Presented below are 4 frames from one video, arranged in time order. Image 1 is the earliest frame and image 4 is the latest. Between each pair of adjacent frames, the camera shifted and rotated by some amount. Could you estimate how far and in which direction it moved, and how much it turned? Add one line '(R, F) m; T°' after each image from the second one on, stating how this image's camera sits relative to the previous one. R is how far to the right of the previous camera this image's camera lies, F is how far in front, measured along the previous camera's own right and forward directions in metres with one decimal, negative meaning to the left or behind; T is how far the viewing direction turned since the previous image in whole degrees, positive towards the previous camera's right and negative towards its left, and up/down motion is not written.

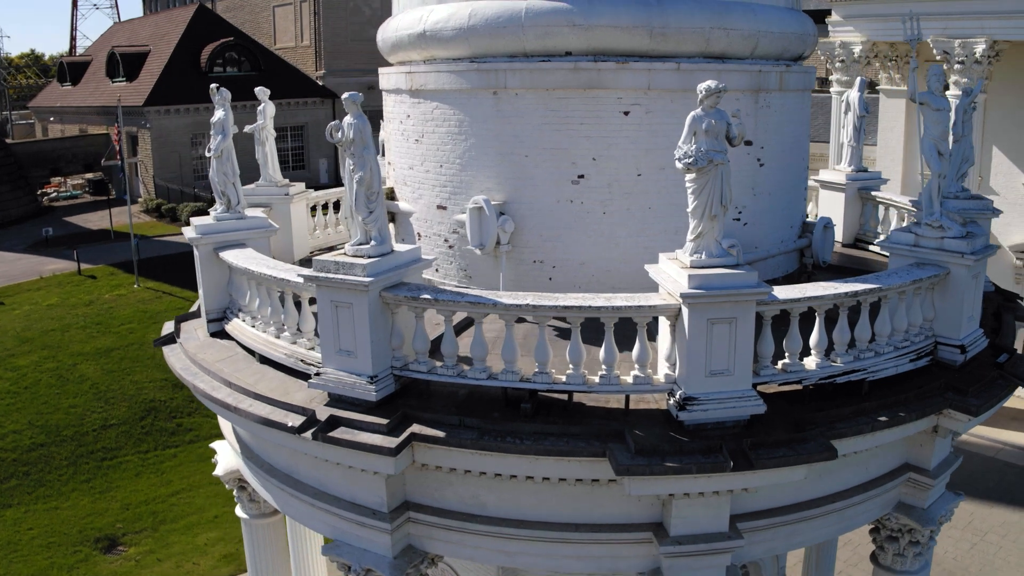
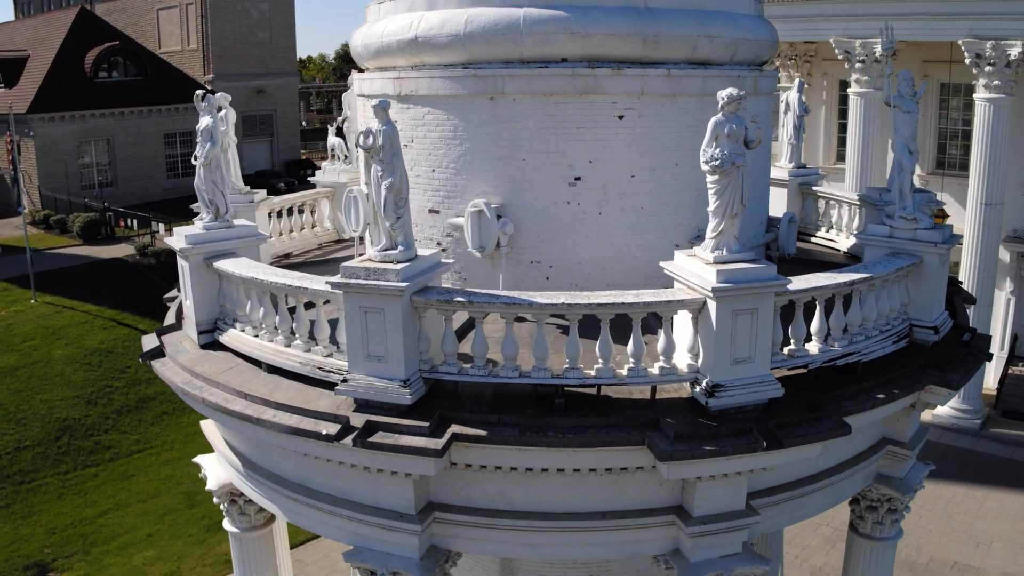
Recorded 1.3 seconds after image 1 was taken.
(-1.6, -0.2) m; +7°
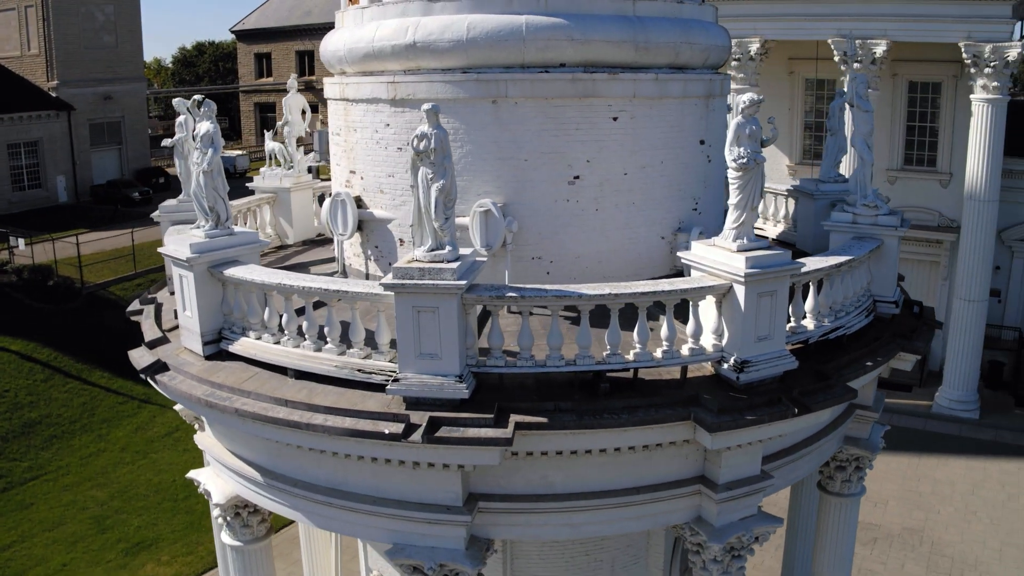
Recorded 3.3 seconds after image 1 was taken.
(-2.3, -0.3) m; +10°
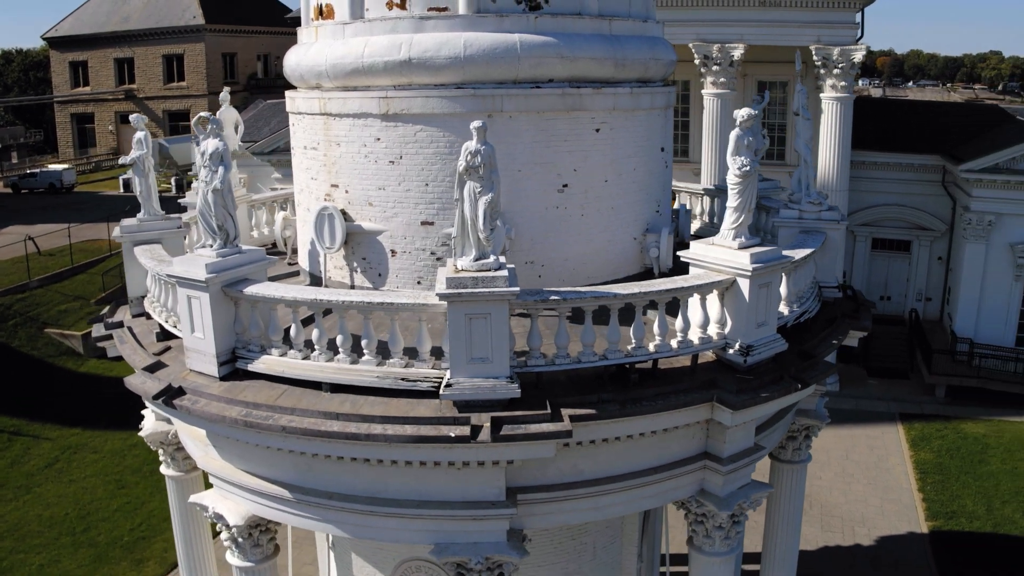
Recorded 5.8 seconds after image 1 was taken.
(-2.6, -0.5) m; +11°
